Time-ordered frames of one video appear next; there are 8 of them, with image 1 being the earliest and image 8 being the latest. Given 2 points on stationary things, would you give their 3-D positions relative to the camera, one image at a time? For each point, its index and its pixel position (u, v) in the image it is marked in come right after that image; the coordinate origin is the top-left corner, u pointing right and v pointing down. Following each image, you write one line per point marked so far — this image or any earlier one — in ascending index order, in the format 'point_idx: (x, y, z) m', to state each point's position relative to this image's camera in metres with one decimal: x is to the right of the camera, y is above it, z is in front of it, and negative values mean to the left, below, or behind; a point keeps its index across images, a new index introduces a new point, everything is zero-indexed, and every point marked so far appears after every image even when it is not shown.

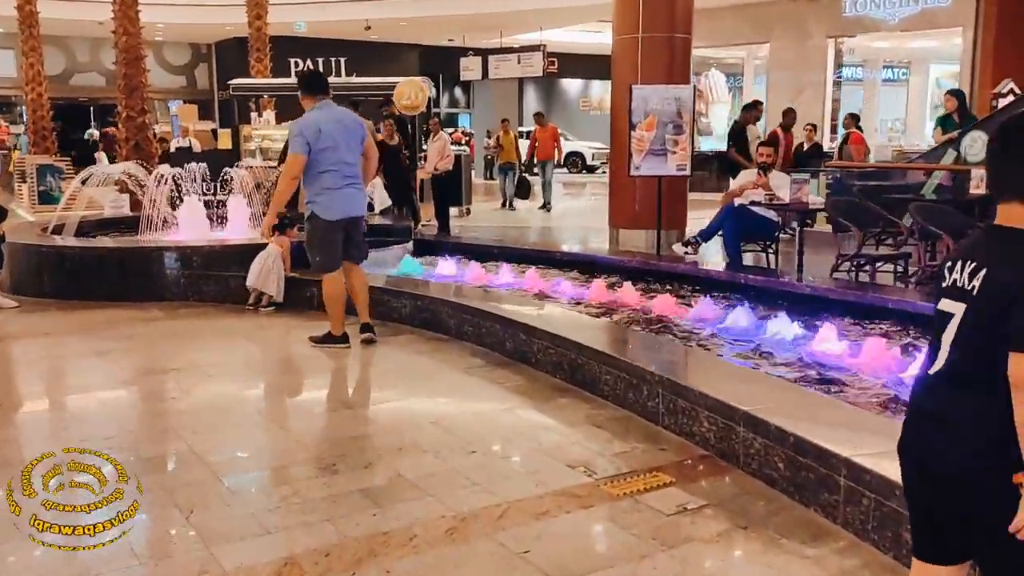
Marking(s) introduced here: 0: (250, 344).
0: (-1.8, -0.3, +5.7) m
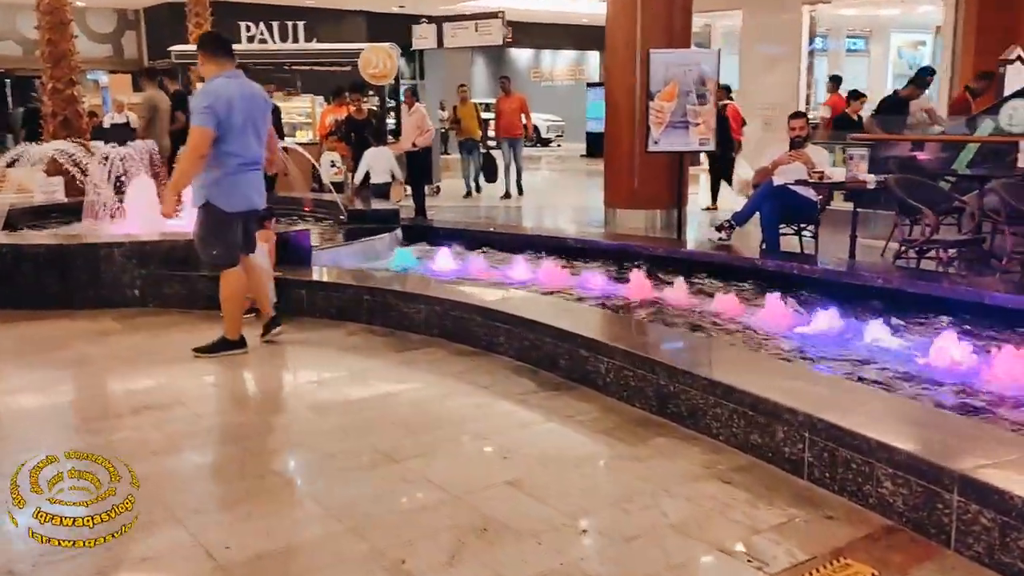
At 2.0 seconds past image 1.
0: (-1.6, -0.4, +4.6) m
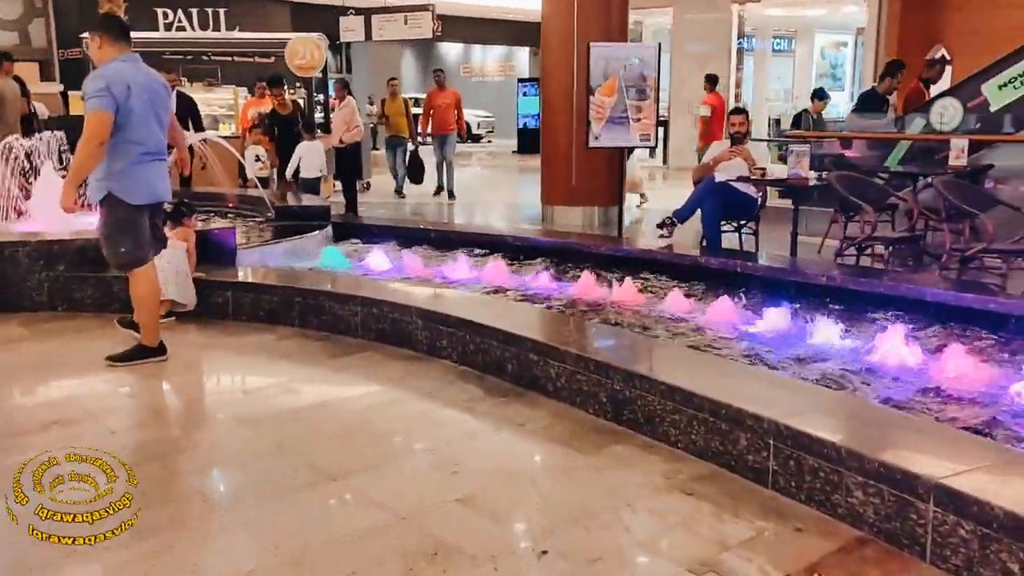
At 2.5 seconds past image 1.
0: (-1.9, -0.4, +4.3) m
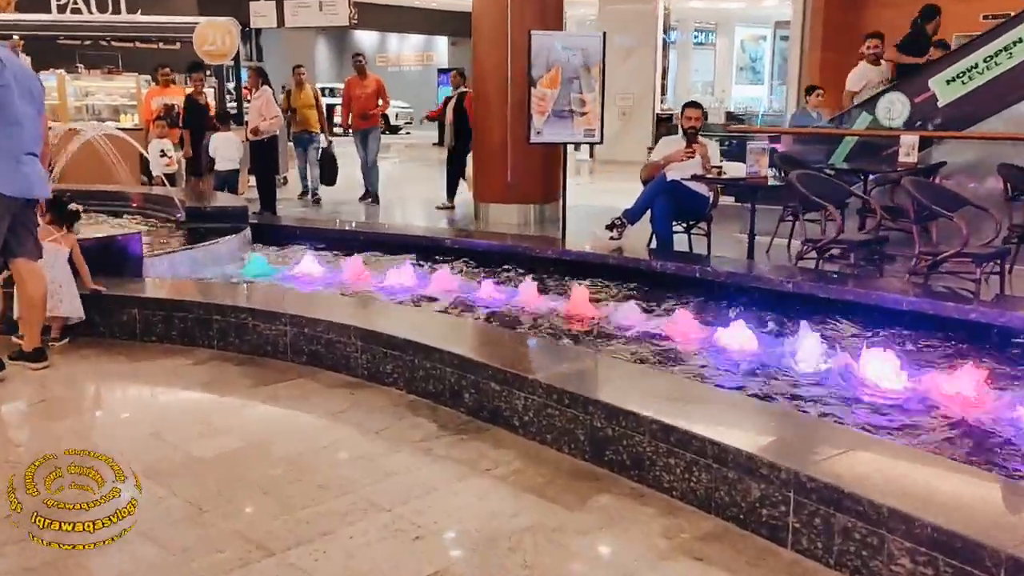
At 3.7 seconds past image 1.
0: (-2.1, -0.5, +3.6) m
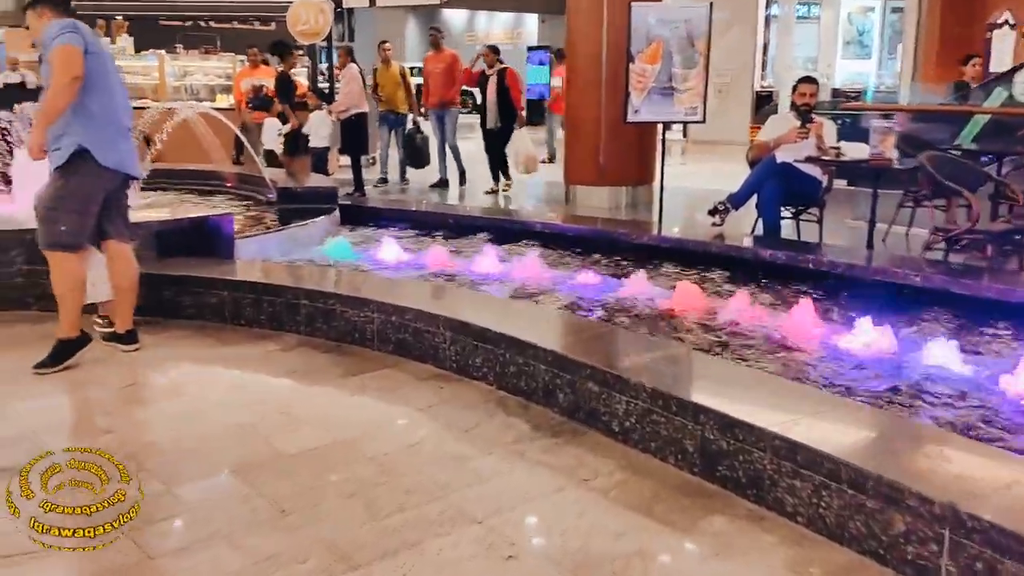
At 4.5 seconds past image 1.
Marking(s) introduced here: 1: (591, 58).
0: (-1.6, -0.4, +3.6) m
1: (+0.8, +2.3, +8.4) m
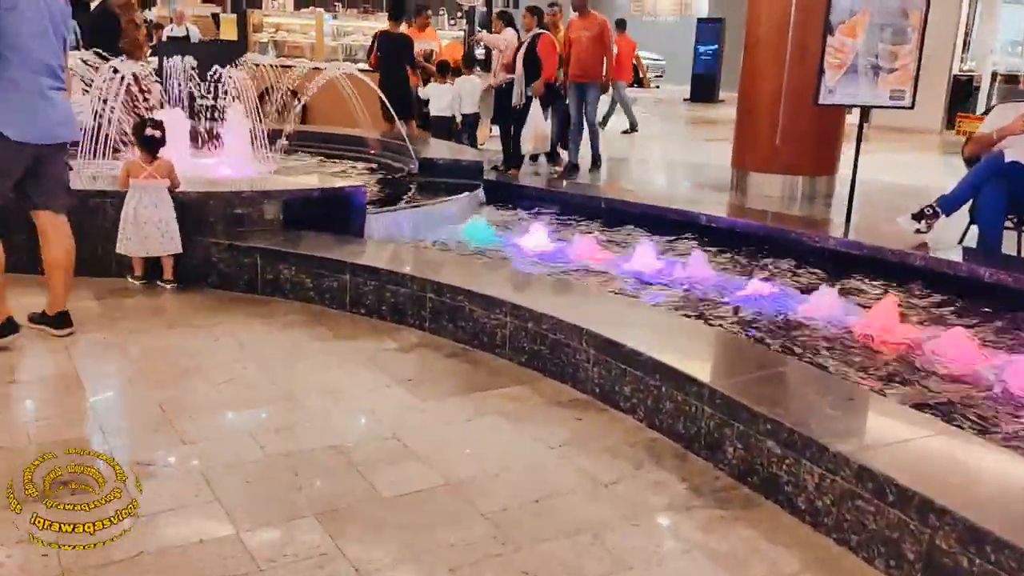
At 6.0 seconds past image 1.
0: (-1.1, -0.4, +3.2) m
1: (+2.4, +2.3, +7.4) m
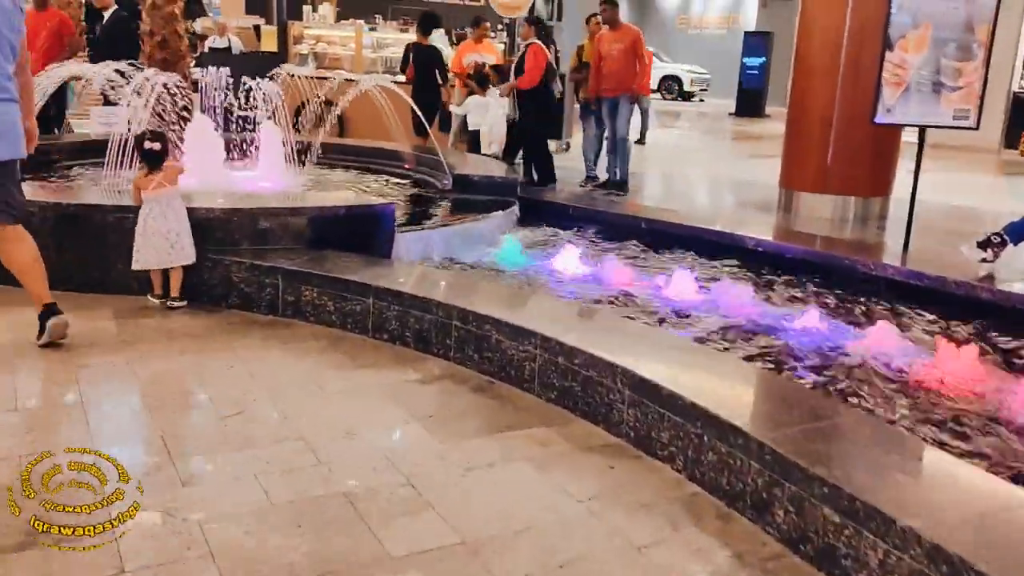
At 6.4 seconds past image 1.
0: (-1.0, -0.5, +3.0) m
1: (+2.7, +2.1, +7.1) m
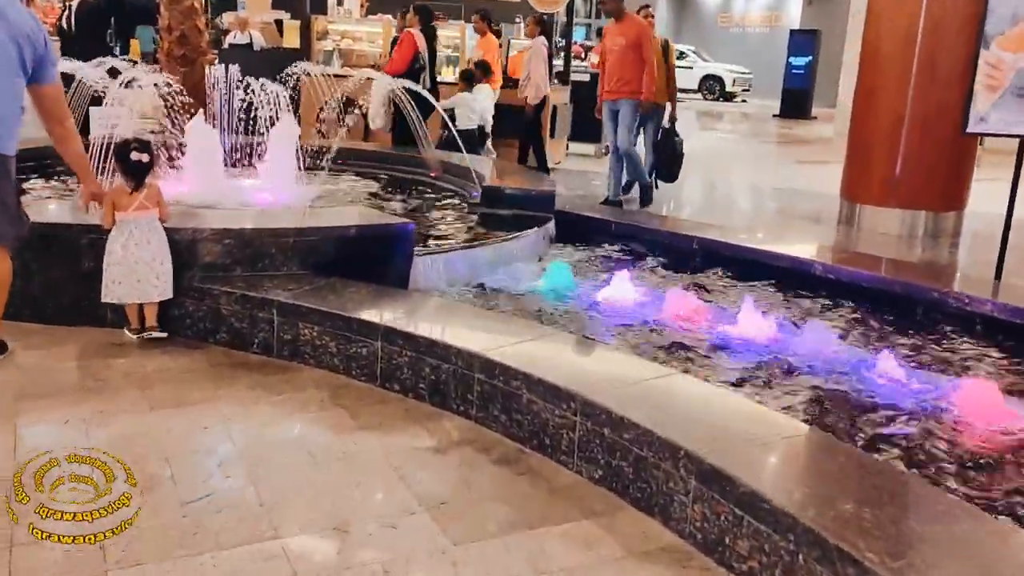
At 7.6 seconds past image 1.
0: (-0.9, -0.6, +2.4) m
1: (+3.0, +1.9, +6.4) m
